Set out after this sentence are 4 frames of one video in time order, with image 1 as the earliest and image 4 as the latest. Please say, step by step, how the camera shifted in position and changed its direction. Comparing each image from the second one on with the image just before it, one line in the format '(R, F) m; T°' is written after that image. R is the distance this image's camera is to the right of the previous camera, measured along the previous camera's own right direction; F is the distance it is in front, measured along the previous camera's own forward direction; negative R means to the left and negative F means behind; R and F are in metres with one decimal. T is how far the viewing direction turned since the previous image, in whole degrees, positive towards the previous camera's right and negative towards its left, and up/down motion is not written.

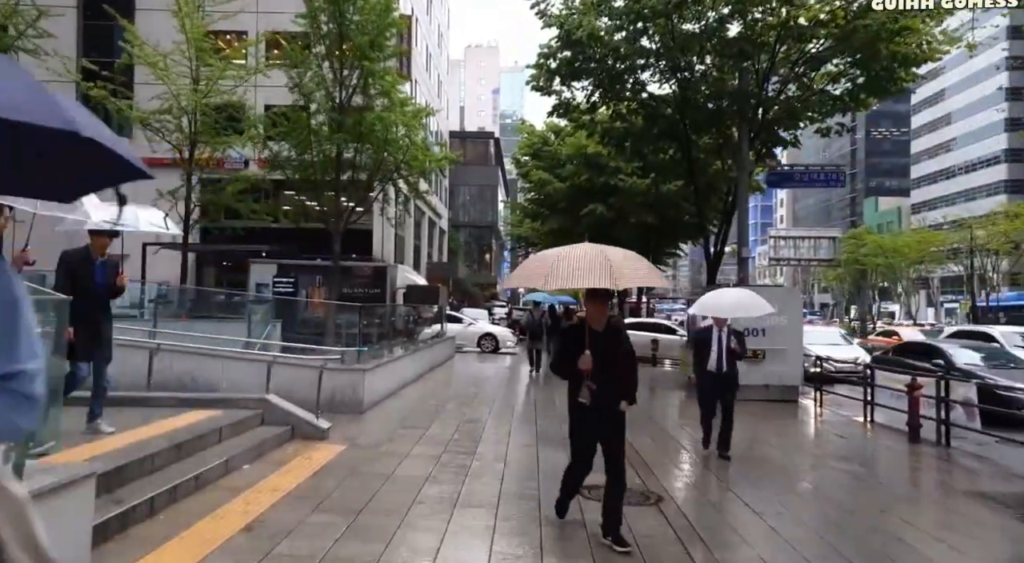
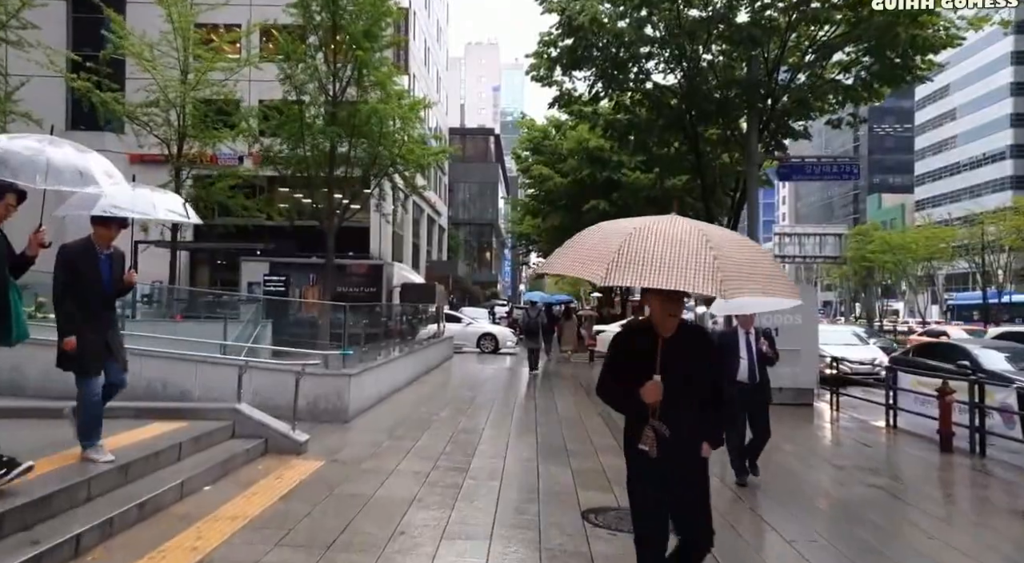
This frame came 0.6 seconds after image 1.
(0.0, +0.8) m; 0°
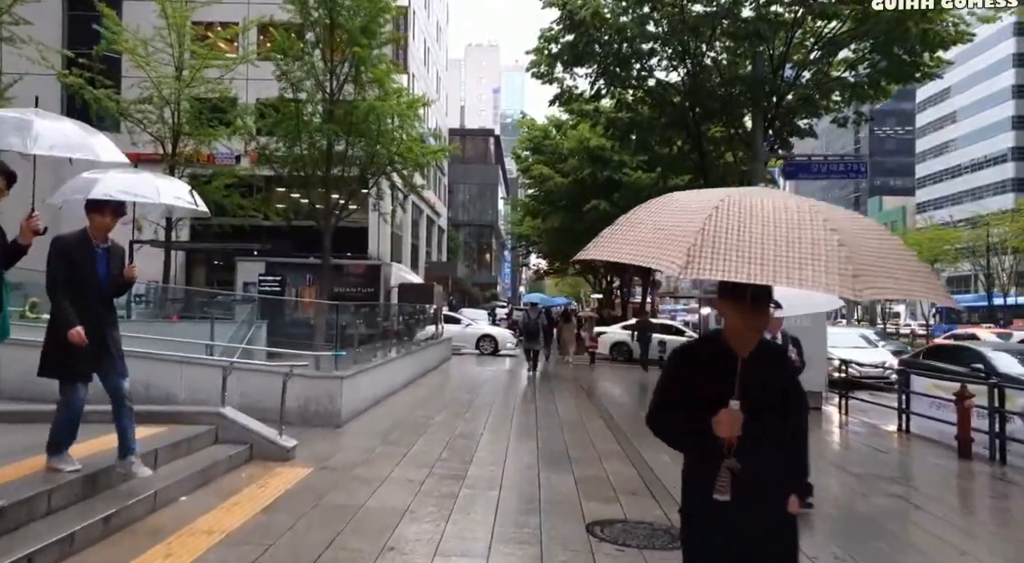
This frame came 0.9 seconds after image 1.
(0.0, +0.4) m; 0°
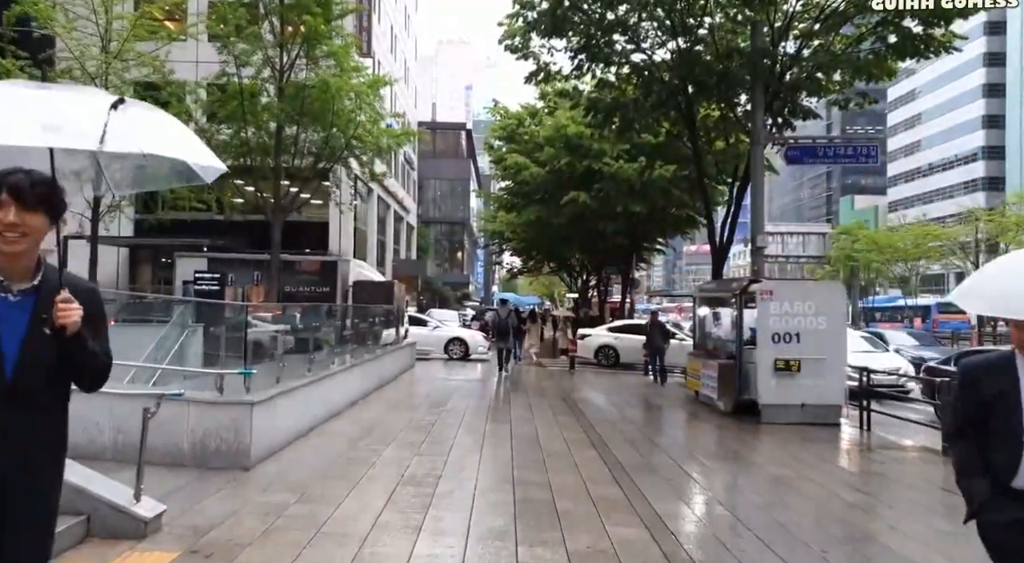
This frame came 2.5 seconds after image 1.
(0.0, +2.1) m; +2°
